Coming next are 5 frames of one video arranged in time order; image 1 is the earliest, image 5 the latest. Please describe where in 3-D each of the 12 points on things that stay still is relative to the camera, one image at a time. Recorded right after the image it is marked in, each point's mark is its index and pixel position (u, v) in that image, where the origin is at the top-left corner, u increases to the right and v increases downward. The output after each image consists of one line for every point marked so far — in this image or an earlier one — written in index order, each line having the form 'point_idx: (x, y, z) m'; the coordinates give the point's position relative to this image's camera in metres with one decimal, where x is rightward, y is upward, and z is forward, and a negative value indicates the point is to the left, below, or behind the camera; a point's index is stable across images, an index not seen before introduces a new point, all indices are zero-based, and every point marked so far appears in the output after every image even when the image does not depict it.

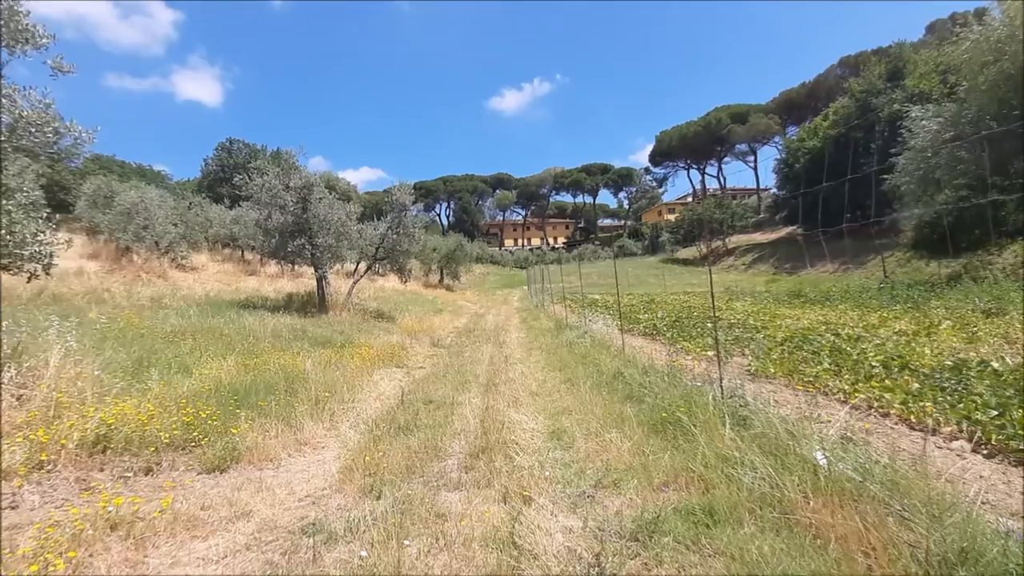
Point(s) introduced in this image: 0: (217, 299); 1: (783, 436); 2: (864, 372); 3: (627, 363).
0: (-10.5, -0.4, +18.0) m
1: (+2.1, -1.2, +3.9) m
2: (+4.8, -1.2, +6.9) m
3: (+1.9, -1.2, +8.1) m
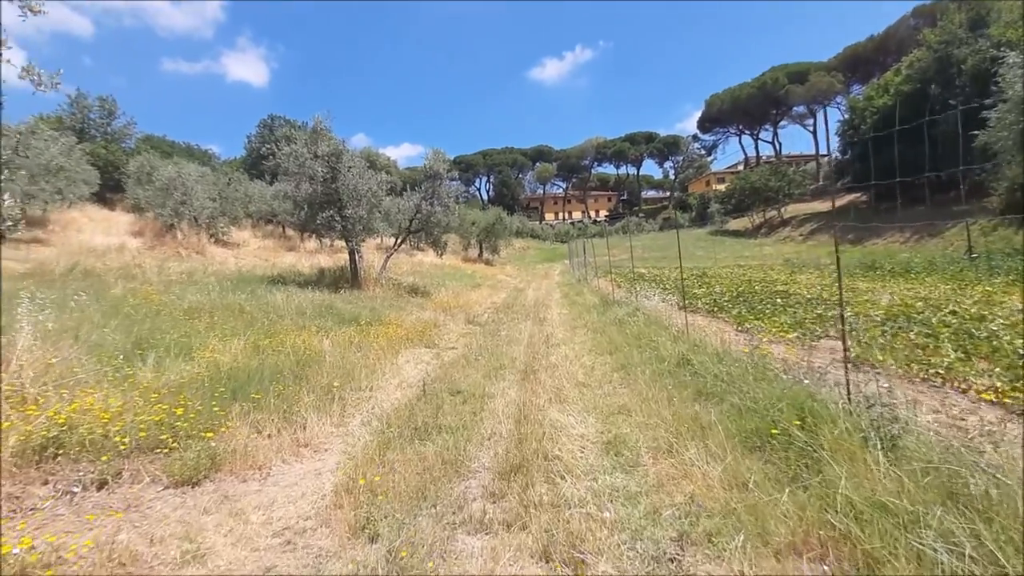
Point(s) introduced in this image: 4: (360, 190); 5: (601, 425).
0: (-9.1, +0.5, +17.5) m
1: (+2.3, -1.0, +2.5) m
2: (+5.3, -0.8, +5.3) m
3: (+2.4, -0.8, +6.7) m
4: (-4.9, +3.2, +16.5) m
5: (+0.8, -1.2, +4.5) m
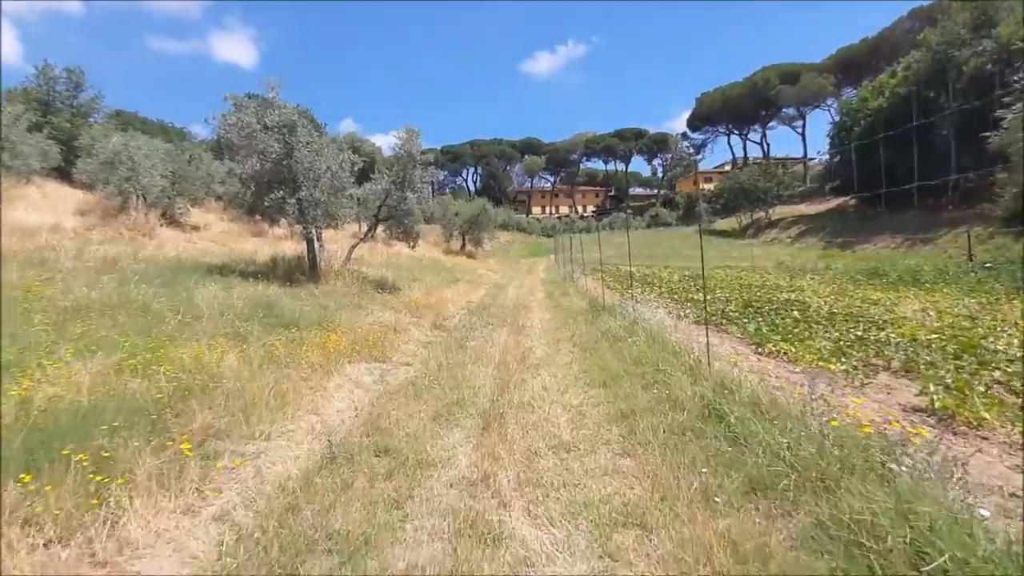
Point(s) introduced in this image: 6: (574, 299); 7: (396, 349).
0: (-9.8, +0.8, +15.2) m
1: (+2.0, -1.2, +0.6) m
2: (+4.9, -1.1, +3.5) m
3: (+2.0, -1.0, +4.8) m
4: (-5.5, +3.4, +14.3) m
5: (+0.4, -1.4, +2.6) m
6: (+1.8, -0.3, +14.9) m
7: (-2.1, -1.1, +9.1) m
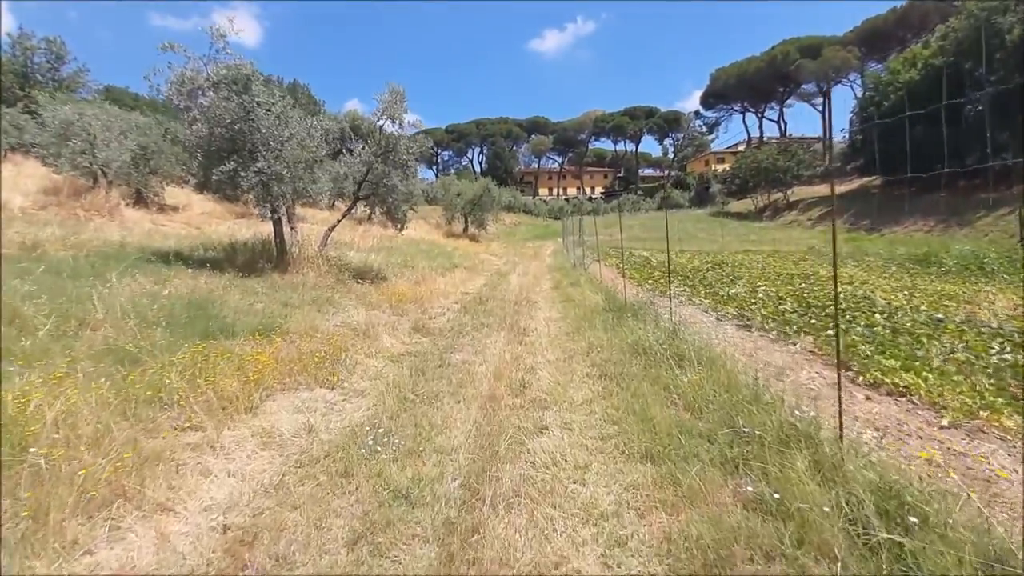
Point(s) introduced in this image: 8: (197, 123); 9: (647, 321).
0: (-9.7, +1.0, +13.0) m
1: (+1.9, -1.5, -1.7) m
2: (+4.8, -1.3, +1.1) m
3: (+1.9, -1.1, +2.5) m
4: (-5.4, +3.6, +12.0) m
5: (+0.3, -1.6, +0.3) m
6: (+1.9, -0.1, +12.6) m
7: (-2.2, -1.1, +6.8) m
8: (-7.3, +3.8, +11.8) m
9: (+2.1, -0.5, +7.9) m
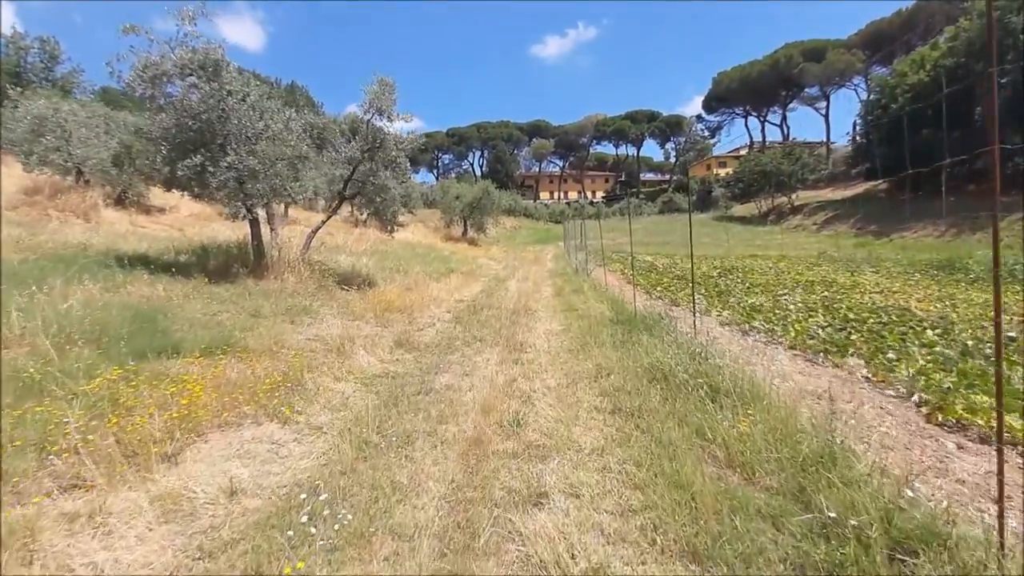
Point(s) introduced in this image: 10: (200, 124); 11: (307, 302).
0: (-9.8, +0.9, +11.9) m
1: (+1.8, -1.5, -2.8) m
2: (+4.7, -1.4, 0.0) m
3: (+1.8, -1.2, +1.4) m
4: (-5.5, +3.4, +10.9) m
5: (+0.2, -1.7, -0.8) m
6: (+1.8, -0.3, +11.4) m
7: (-2.2, -1.2, +5.7) m
8: (-7.3, +3.7, +10.7) m
9: (+2.0, -0.6, +6.7) m
10: (-6.5, +3.5, +10.7) m
11: (-4.3, -0.3, +10.5) m
